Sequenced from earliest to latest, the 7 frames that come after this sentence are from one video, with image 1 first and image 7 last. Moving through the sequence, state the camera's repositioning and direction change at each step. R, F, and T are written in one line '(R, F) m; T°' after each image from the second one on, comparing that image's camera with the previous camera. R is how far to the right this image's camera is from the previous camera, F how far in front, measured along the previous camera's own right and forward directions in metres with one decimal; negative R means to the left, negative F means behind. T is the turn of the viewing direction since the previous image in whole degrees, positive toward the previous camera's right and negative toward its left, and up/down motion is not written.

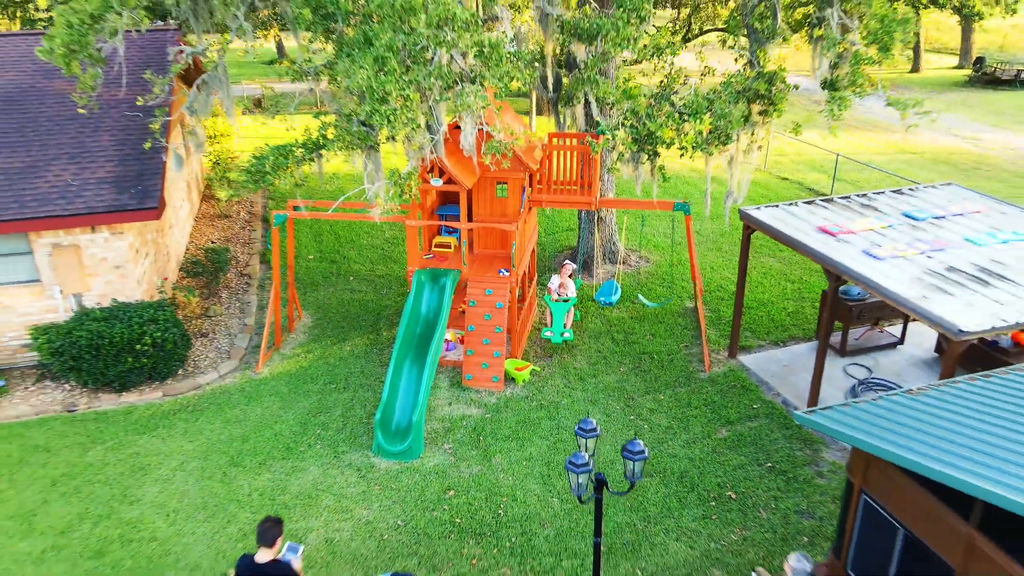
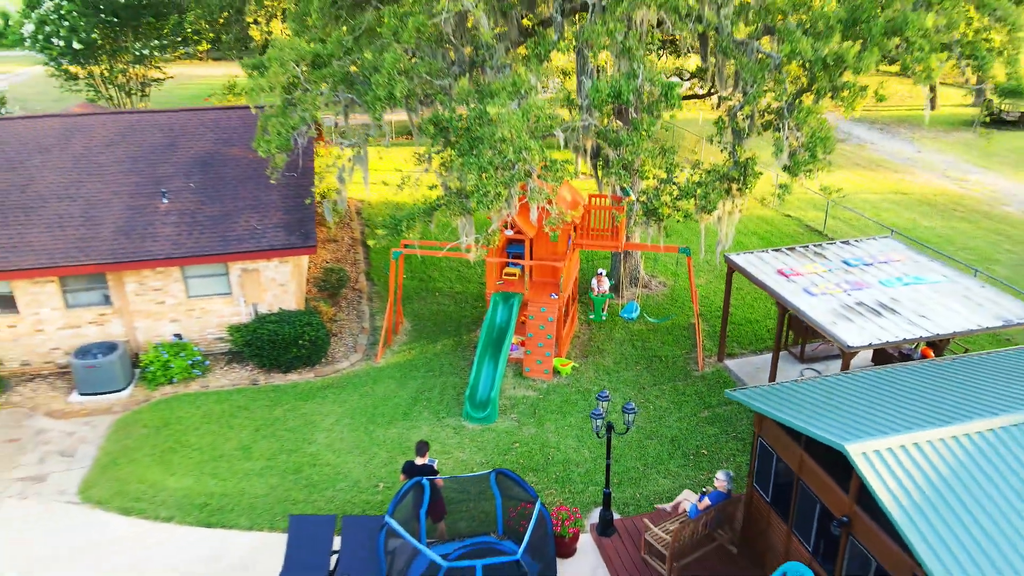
(-0.1, -3.5) m; -3°
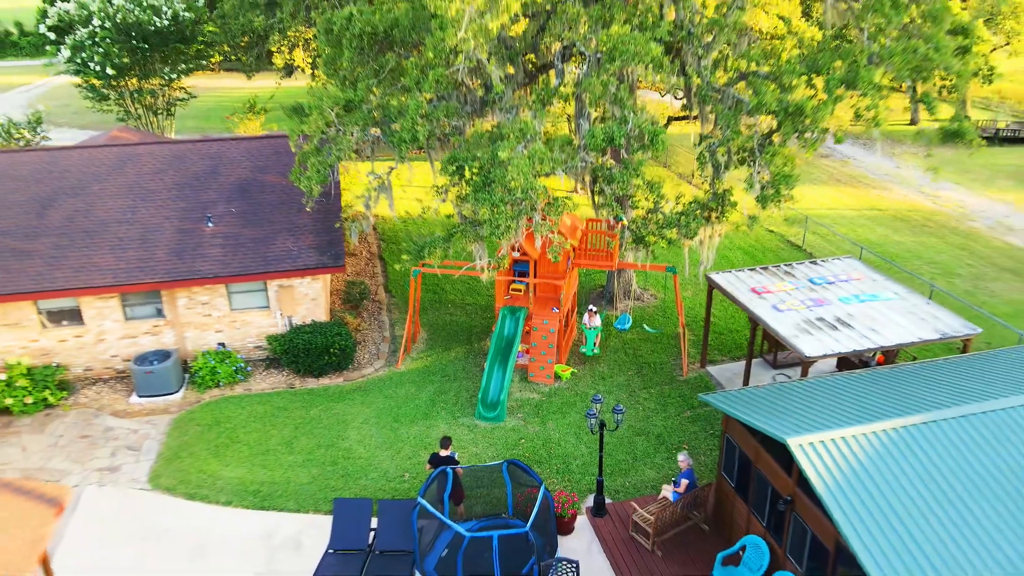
(-0.1, -1.6) m; 0°
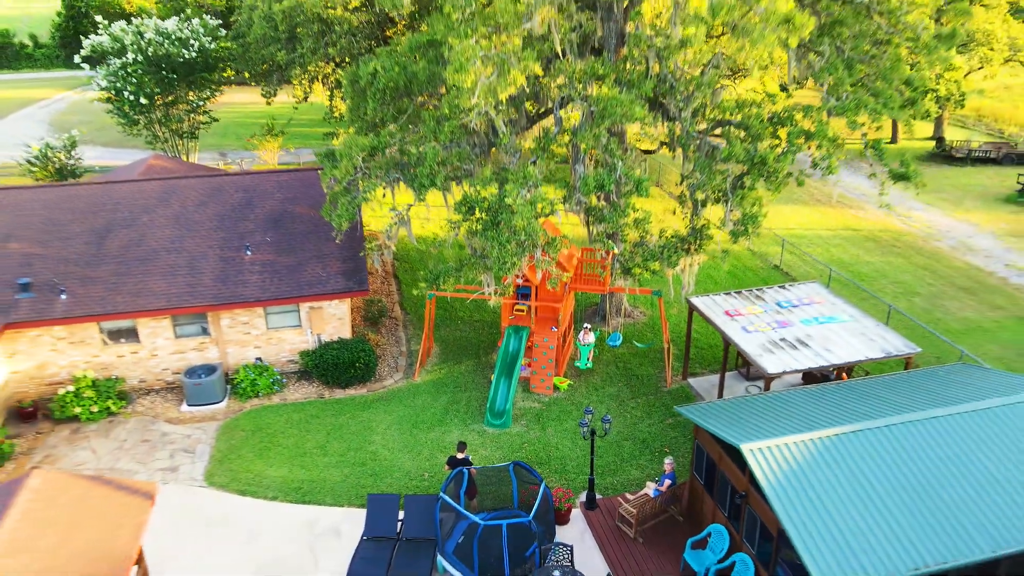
(-0.1, -1.8) m; 0°
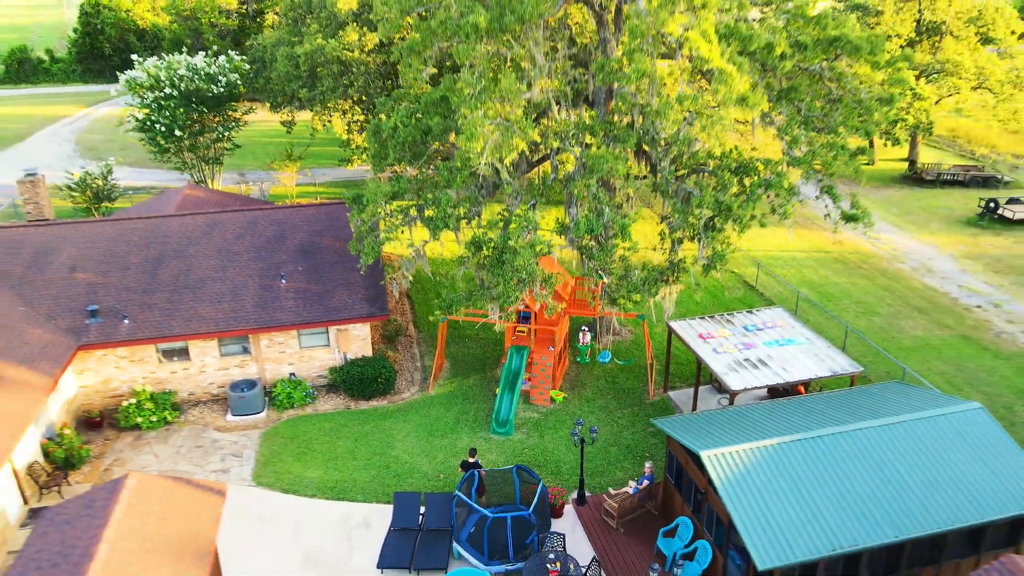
(-0.1, -2.3) m; 0°
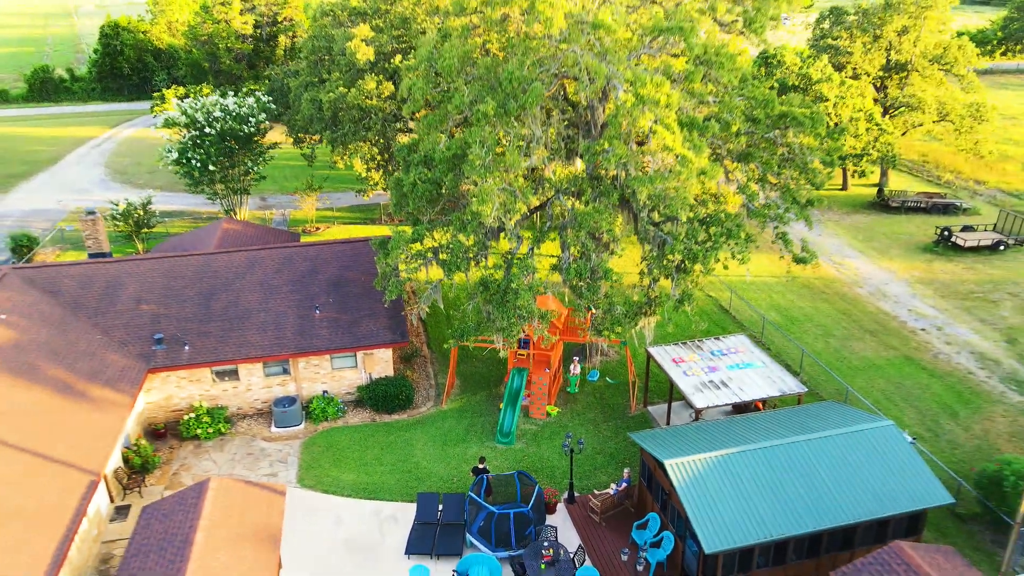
(0.0, -3.0) m; 0°
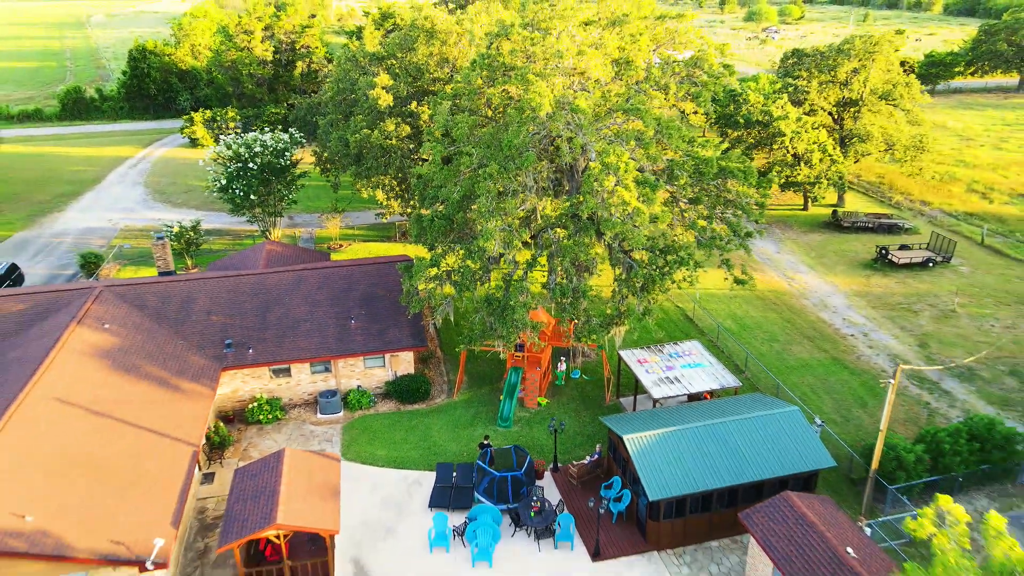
(+0.1, -5.0) m; 0°
